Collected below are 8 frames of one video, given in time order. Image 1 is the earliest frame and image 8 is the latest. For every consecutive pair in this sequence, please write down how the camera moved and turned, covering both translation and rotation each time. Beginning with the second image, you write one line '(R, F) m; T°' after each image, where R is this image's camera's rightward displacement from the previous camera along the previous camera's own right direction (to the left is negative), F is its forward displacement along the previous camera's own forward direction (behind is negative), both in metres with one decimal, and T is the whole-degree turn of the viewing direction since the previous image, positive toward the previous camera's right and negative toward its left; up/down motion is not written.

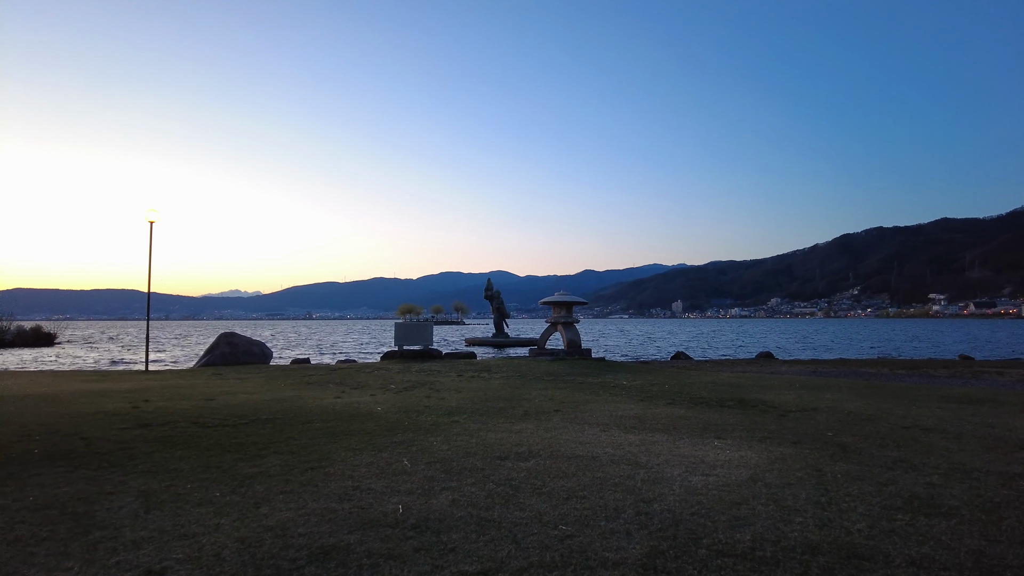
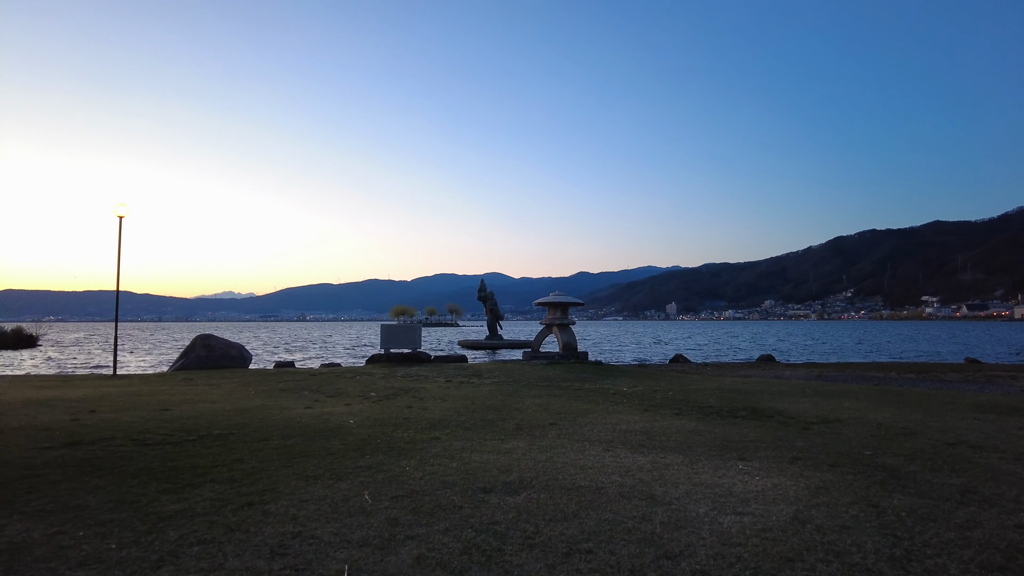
(+0.1, +1.0) m; 0°
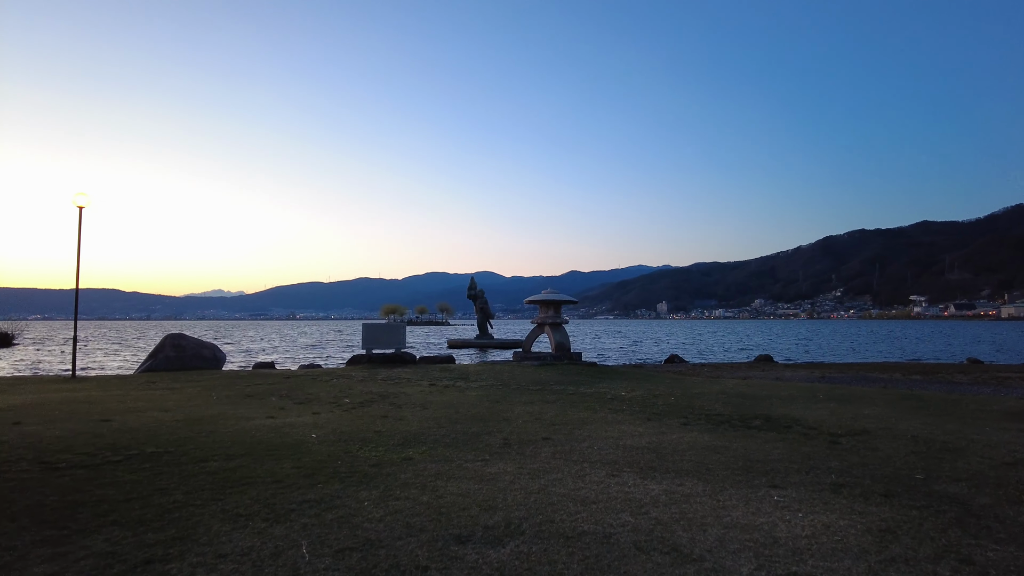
(0.0, +1.0) m; +1°
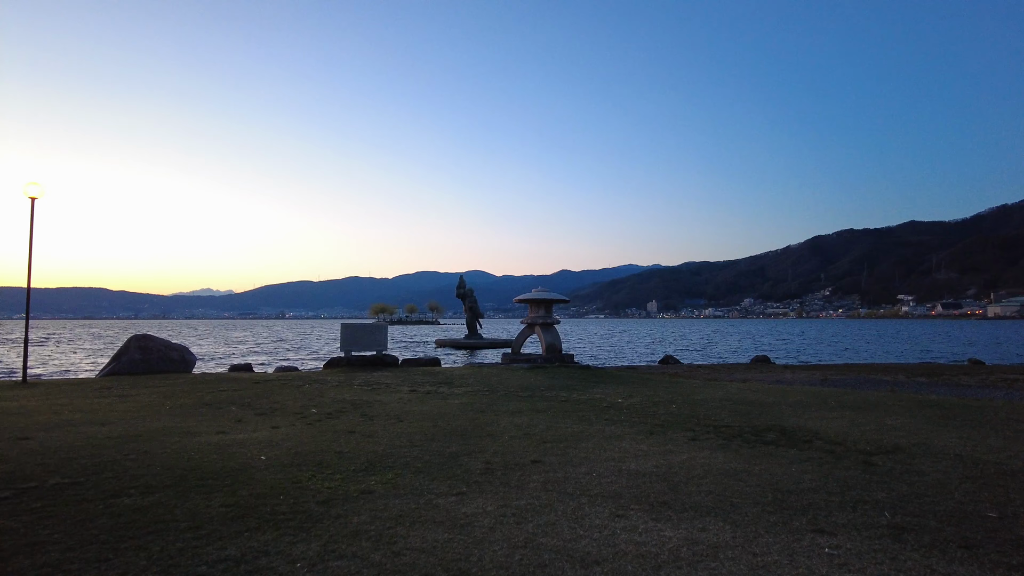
(+0.1, +1.0) m; +1°
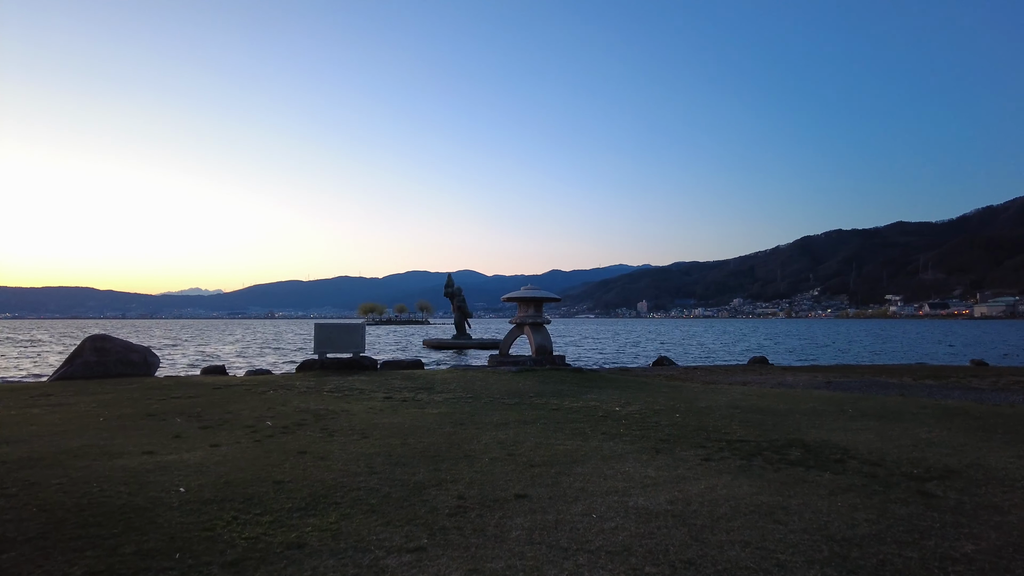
(+0.1, +1.1) m; +1°
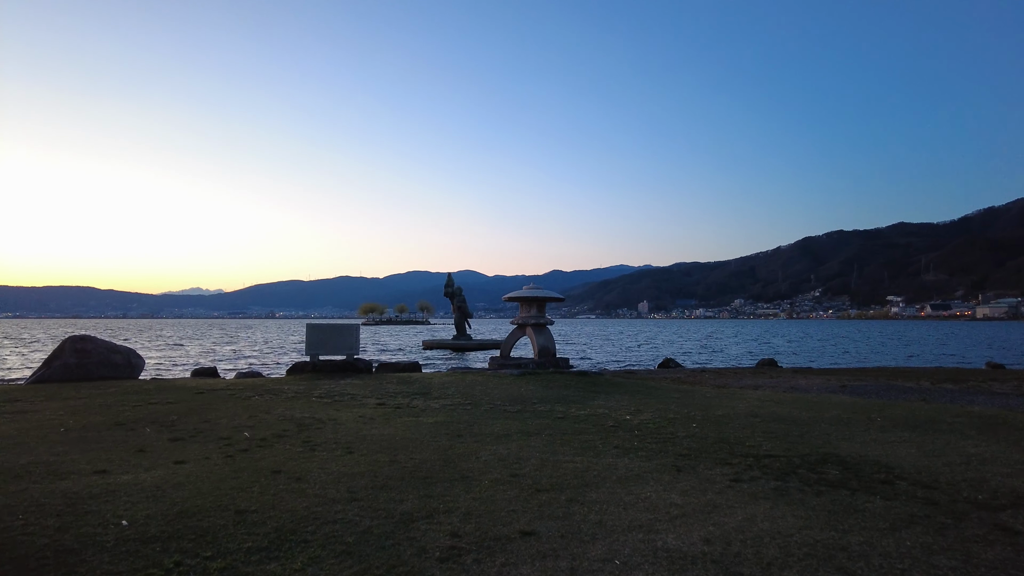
(0.0, +0.8) m; 0°
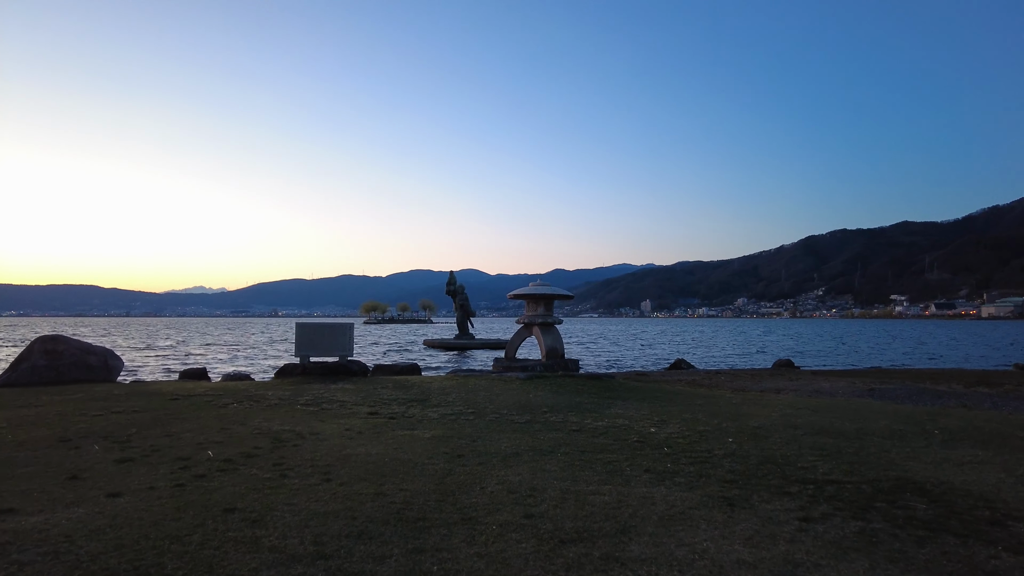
(-0.1, +1.2) m; 0°
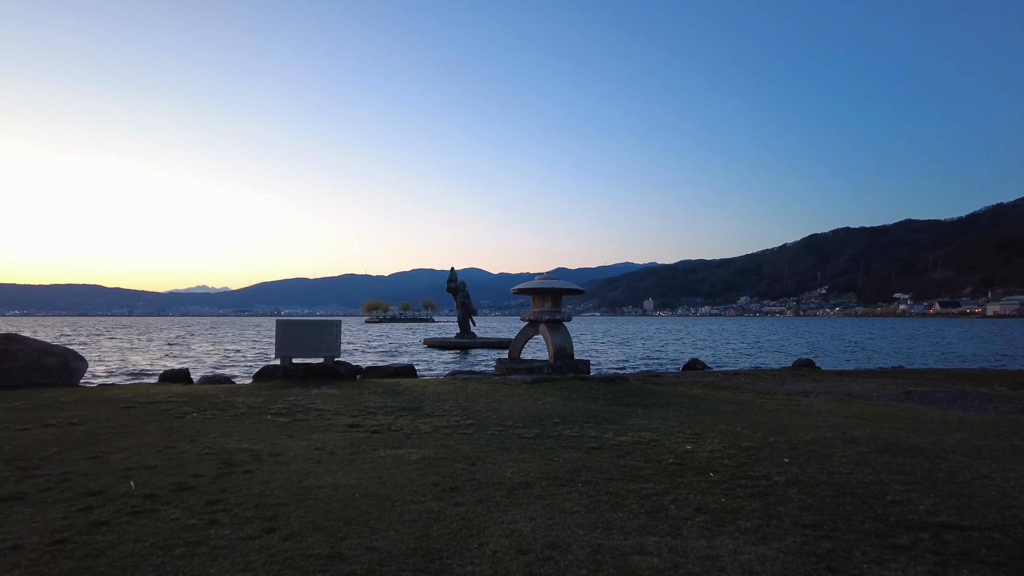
(0.0, +1.4) m; 0°
